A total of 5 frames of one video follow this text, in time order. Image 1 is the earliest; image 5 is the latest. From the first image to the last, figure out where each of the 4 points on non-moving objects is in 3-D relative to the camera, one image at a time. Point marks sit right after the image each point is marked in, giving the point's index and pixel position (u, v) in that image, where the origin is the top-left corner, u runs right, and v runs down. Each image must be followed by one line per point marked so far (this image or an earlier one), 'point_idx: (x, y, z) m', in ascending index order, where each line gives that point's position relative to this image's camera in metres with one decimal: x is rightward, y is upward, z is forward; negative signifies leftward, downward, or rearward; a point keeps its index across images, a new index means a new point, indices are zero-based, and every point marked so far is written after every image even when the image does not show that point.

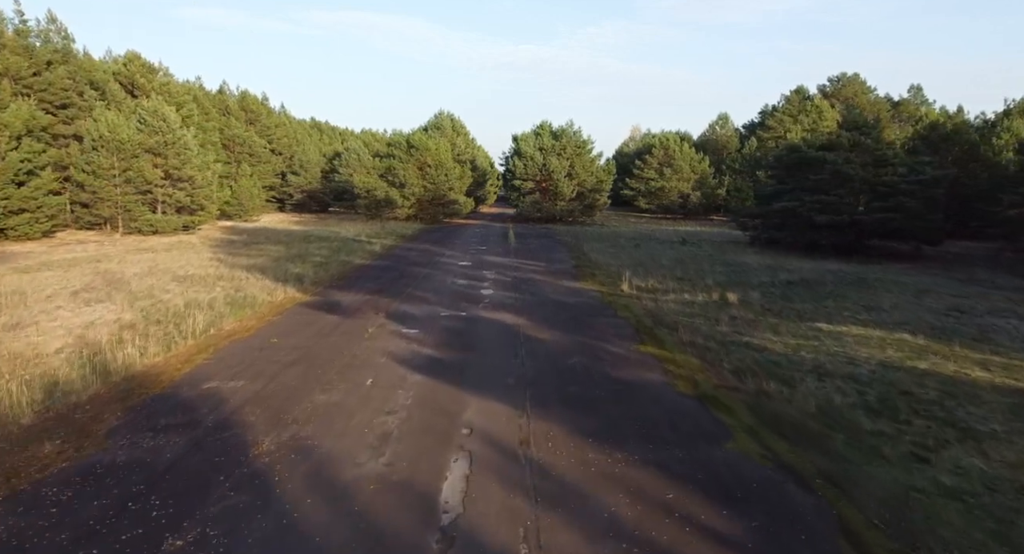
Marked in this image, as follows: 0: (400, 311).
0: (-2.3, -0.7, +11.9) m
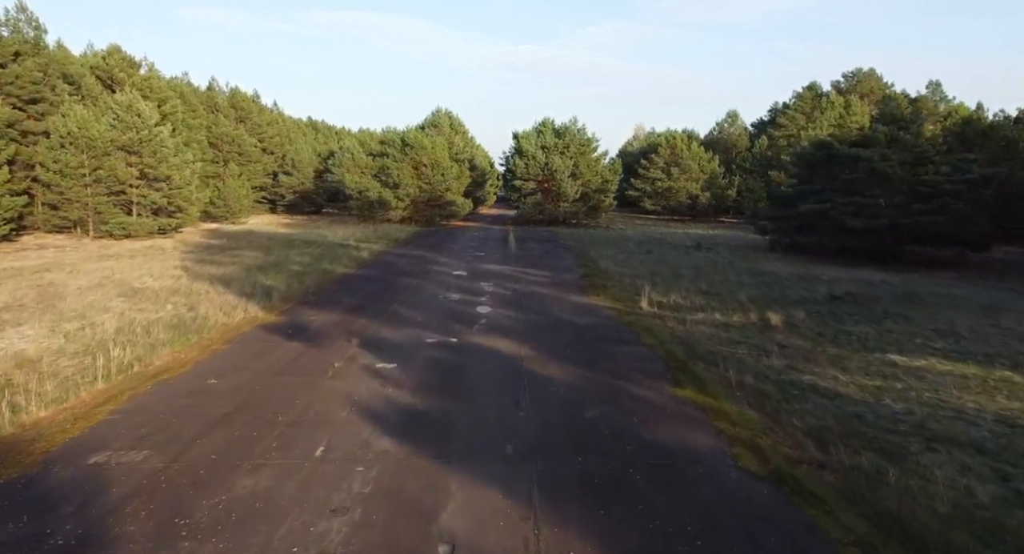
0: (-2.3, -1.0, +9.9) m
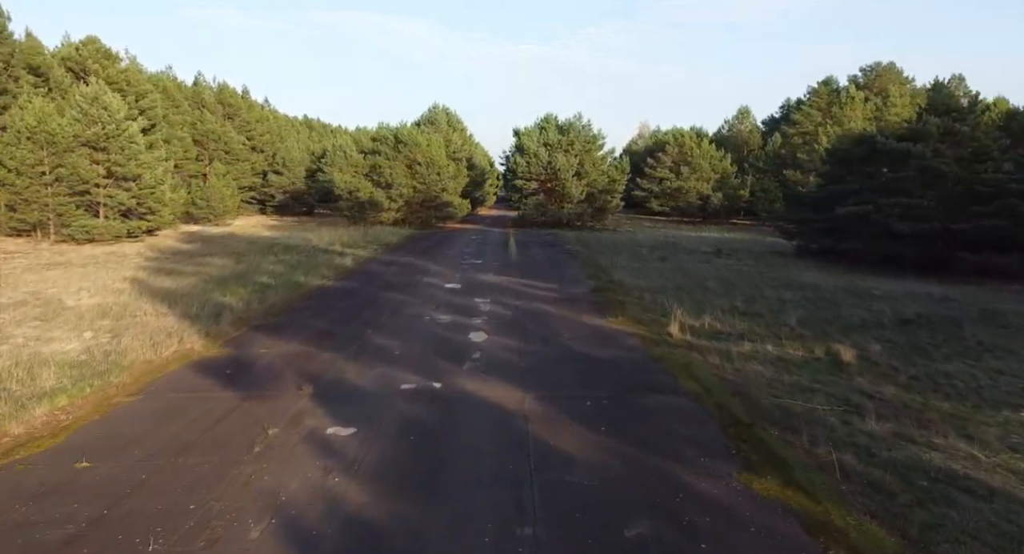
0: (-2.3, -1.4, +7.6) m
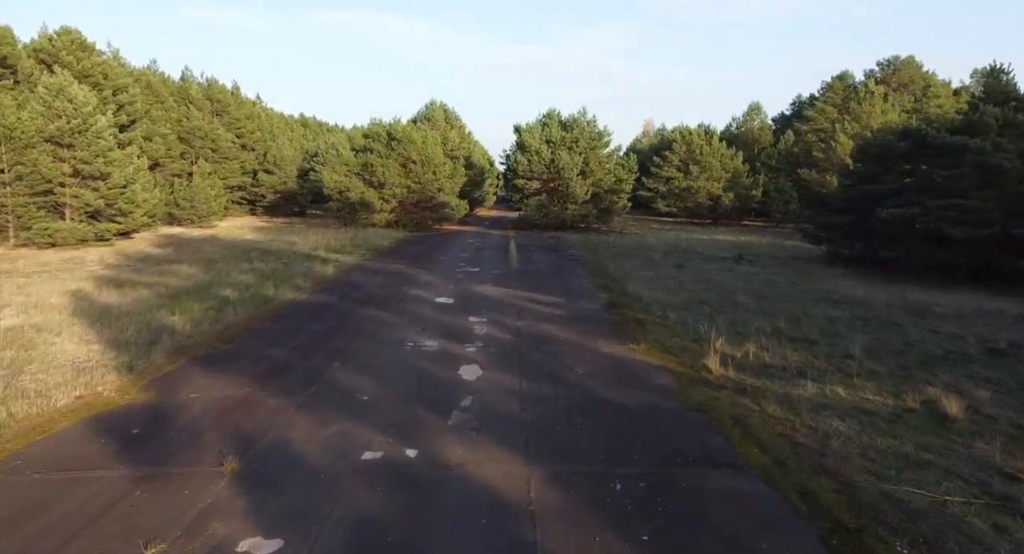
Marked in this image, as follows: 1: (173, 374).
0: (-2.3, -1.7, +5.7) m
1: (-4.6, -1.3, +7.9) m
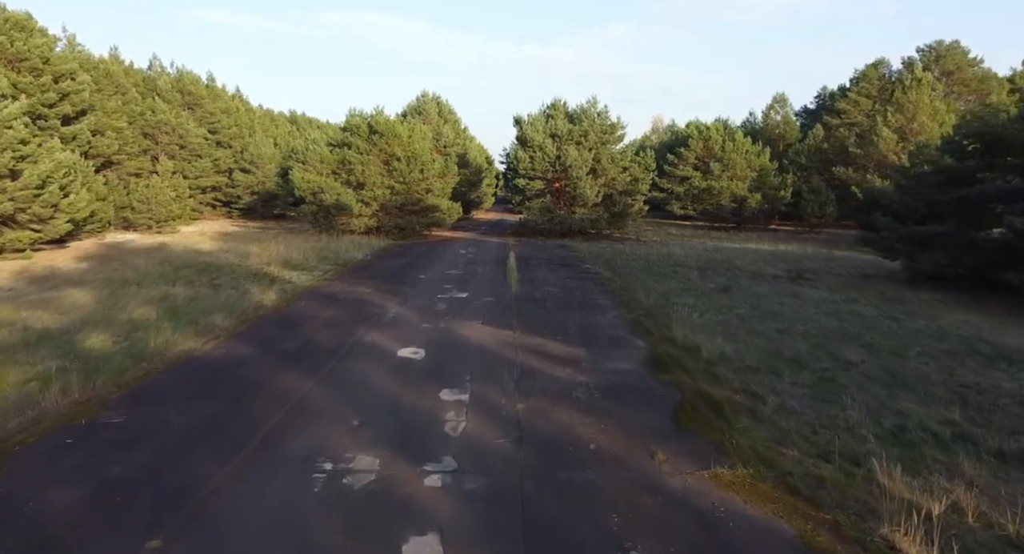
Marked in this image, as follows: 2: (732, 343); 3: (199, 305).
0: (-2.3, -2.3, +1.5) m
1: (-4.6, -1.9, +3.8) m
2: (+3.5, -1.0, +9.3) m
3: (-6.4, -0.5, +12.1) m
